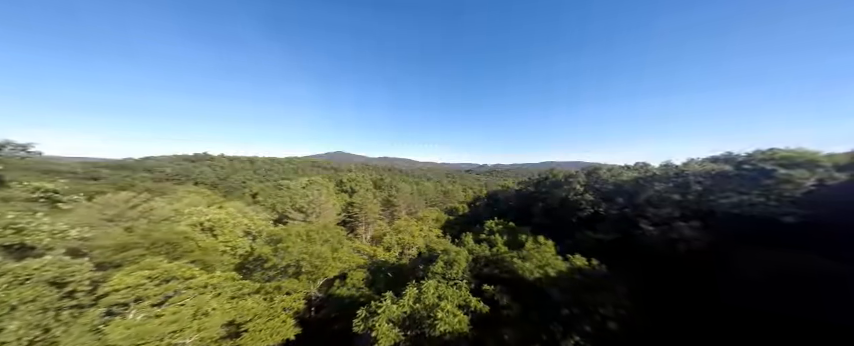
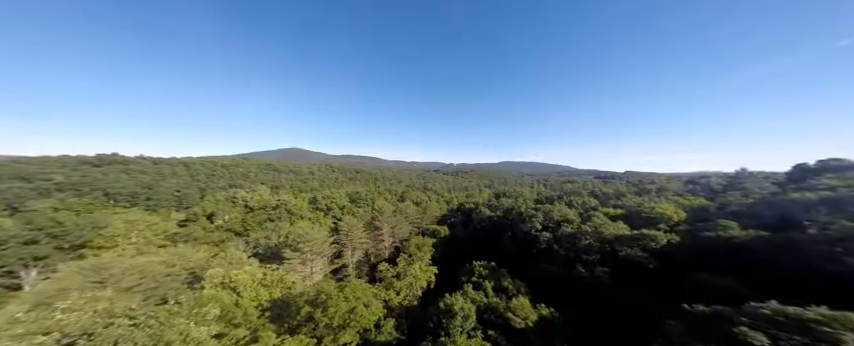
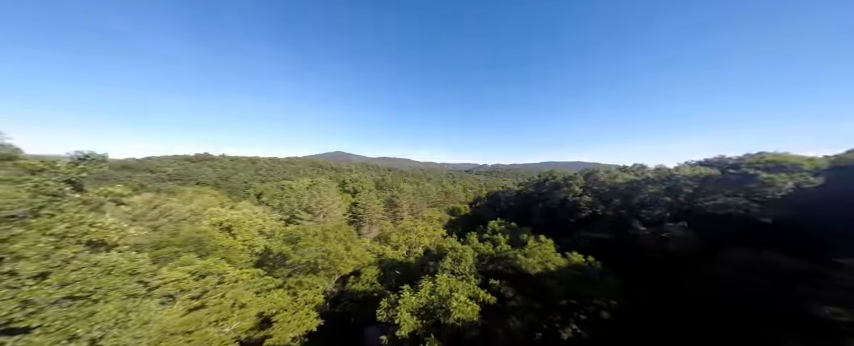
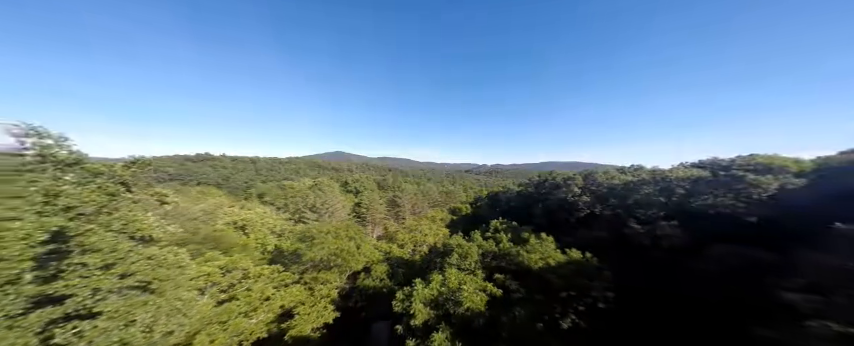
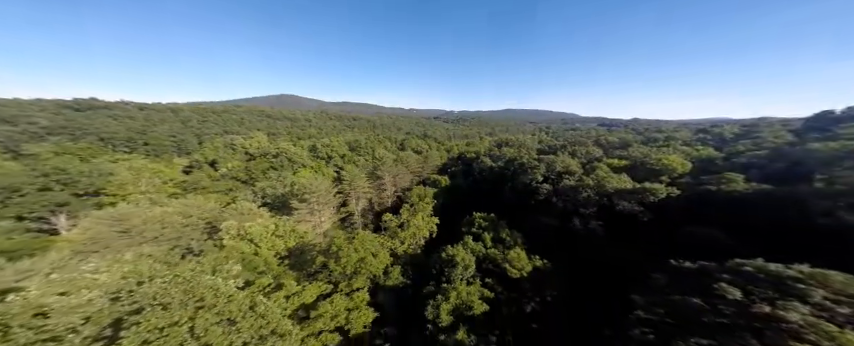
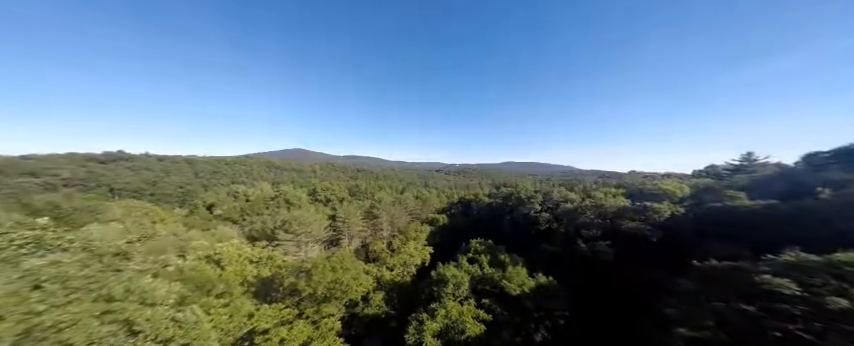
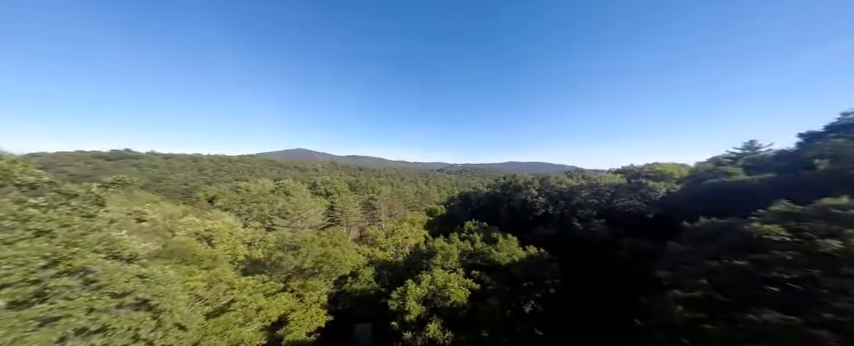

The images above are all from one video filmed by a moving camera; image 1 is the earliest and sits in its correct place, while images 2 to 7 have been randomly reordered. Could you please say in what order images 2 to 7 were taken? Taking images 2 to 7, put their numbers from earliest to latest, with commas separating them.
3, 4, 7, 6, 2, 5
